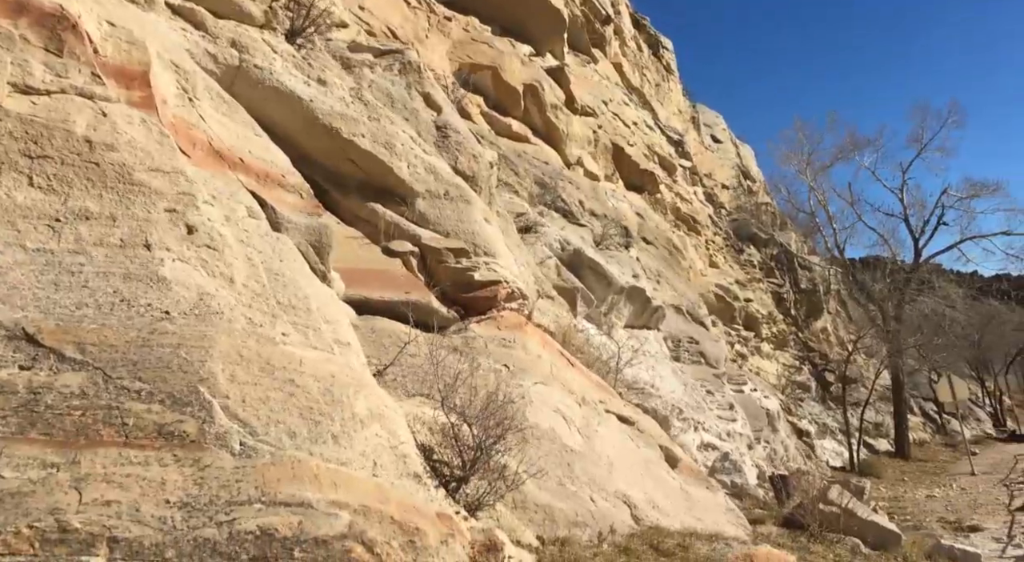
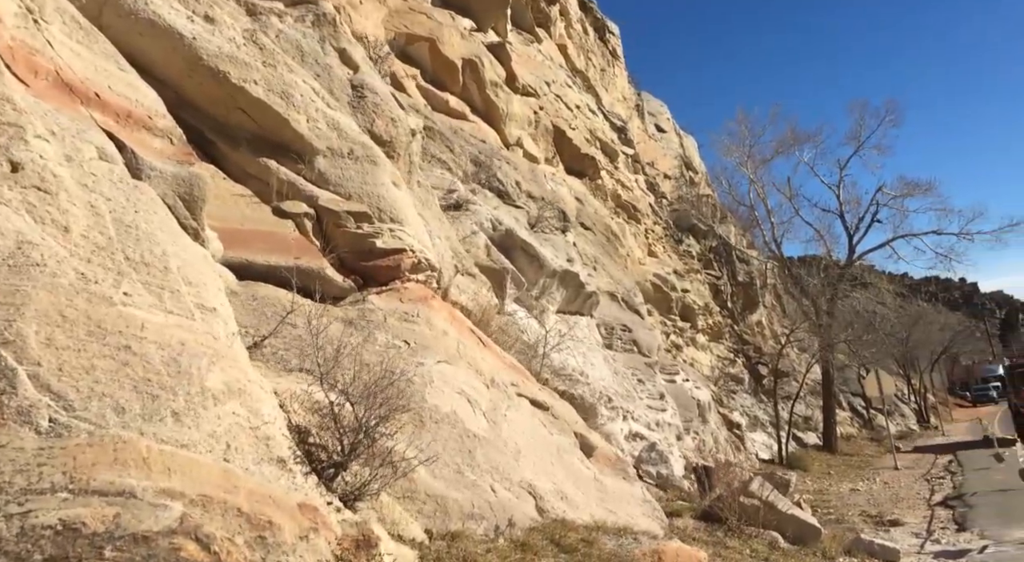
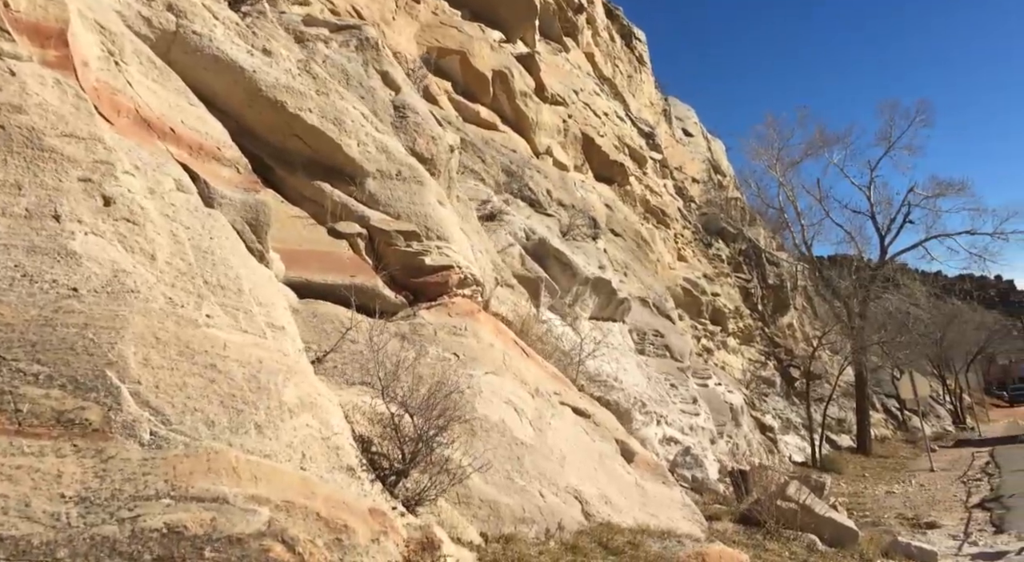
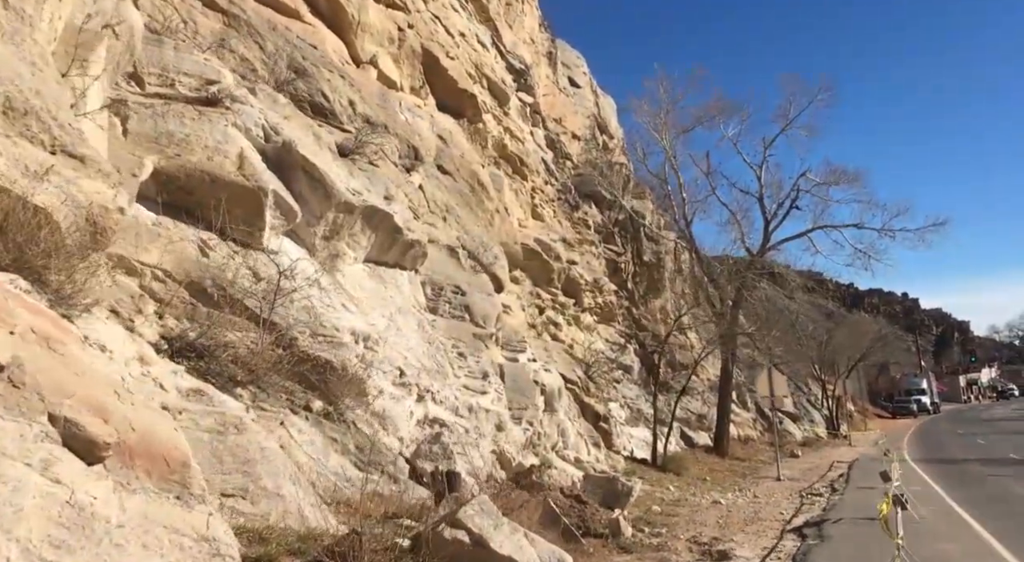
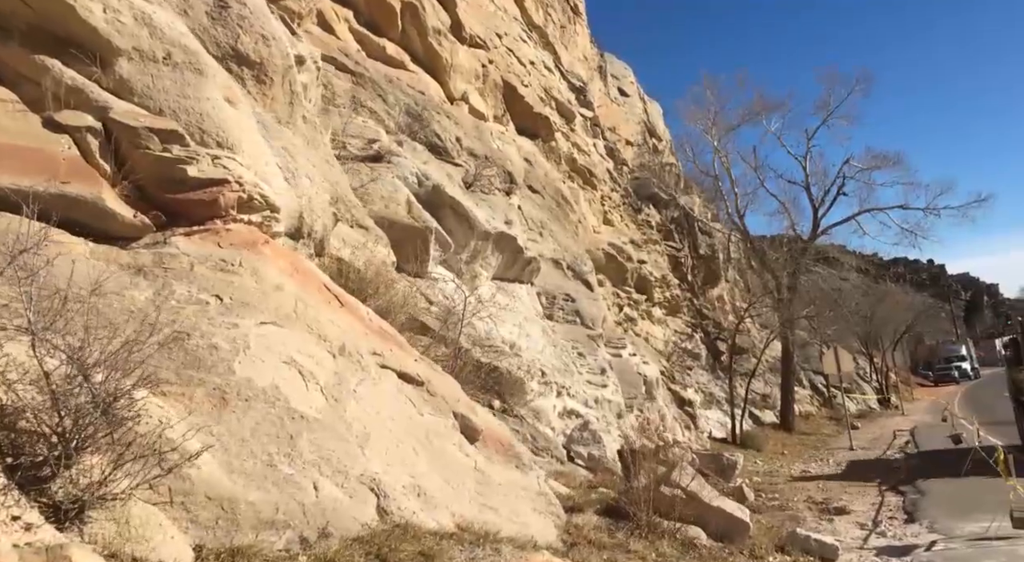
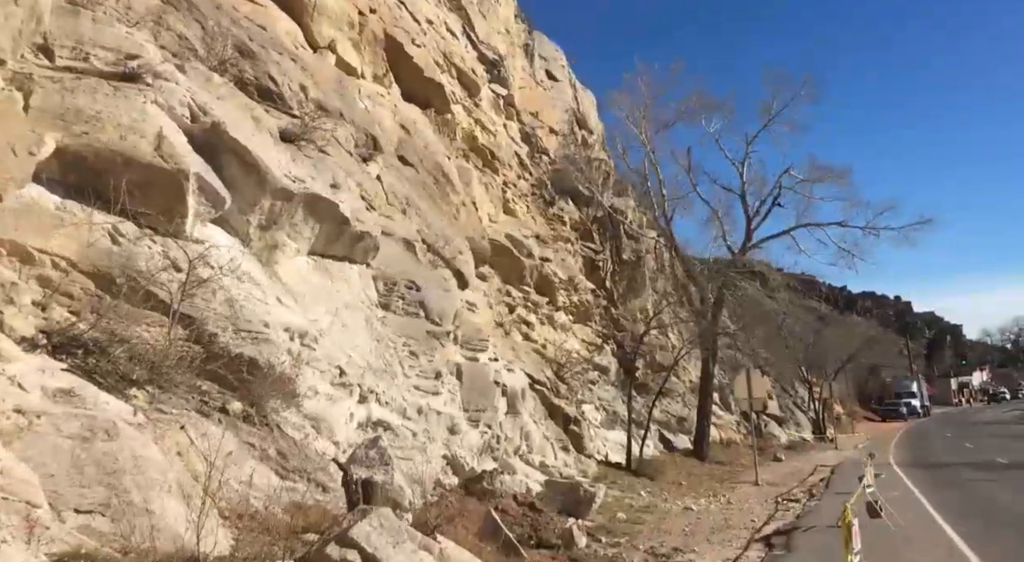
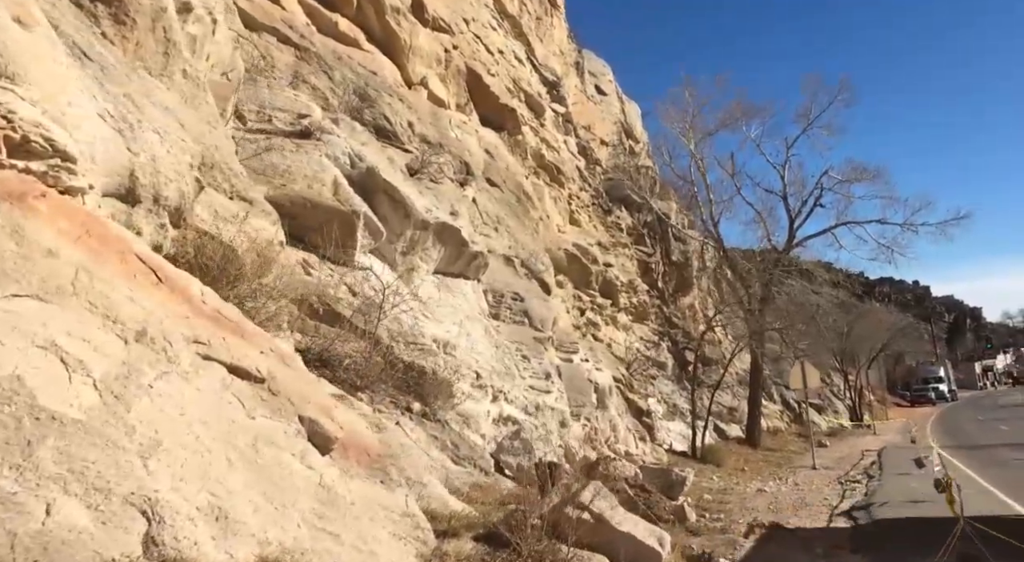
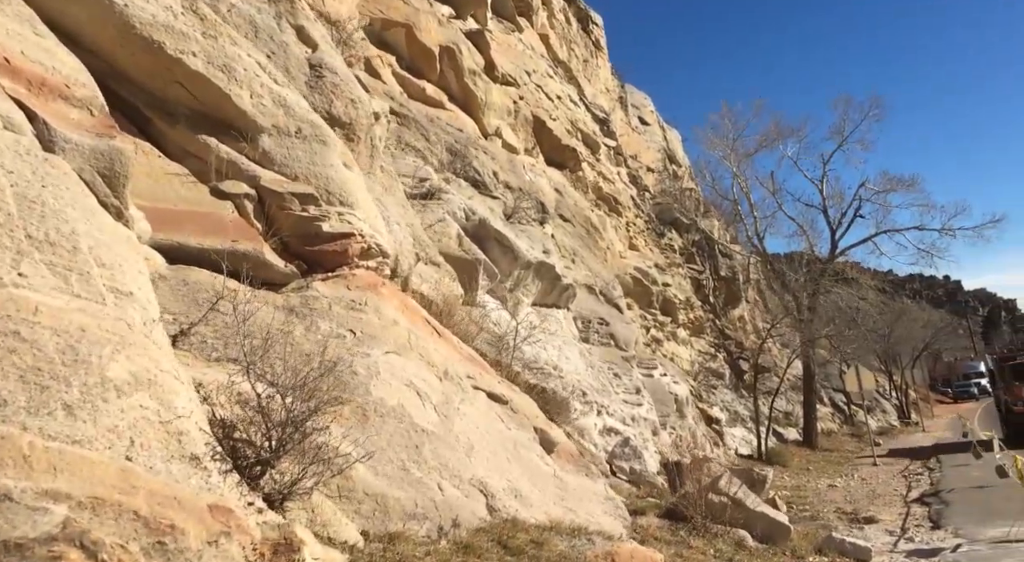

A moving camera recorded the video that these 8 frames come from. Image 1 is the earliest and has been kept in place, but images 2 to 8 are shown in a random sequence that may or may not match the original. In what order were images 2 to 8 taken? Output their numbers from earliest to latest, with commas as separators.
3, 2, 8, 5, 7, 4, 6
